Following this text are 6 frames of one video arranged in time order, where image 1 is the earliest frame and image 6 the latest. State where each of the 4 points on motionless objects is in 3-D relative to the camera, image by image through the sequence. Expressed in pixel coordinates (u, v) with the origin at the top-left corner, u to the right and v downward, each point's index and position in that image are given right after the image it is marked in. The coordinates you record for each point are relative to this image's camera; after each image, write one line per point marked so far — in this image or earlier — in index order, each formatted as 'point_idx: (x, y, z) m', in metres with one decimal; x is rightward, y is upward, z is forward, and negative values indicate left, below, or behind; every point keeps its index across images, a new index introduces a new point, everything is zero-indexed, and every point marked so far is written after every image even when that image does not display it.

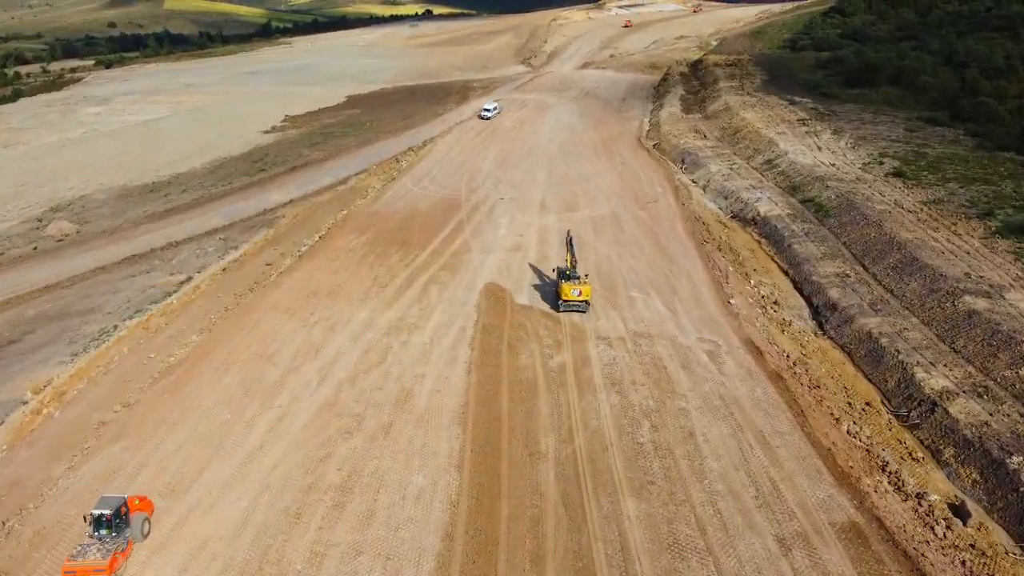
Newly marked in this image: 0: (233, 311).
0: (-5.9, -0.5, +19.6) m
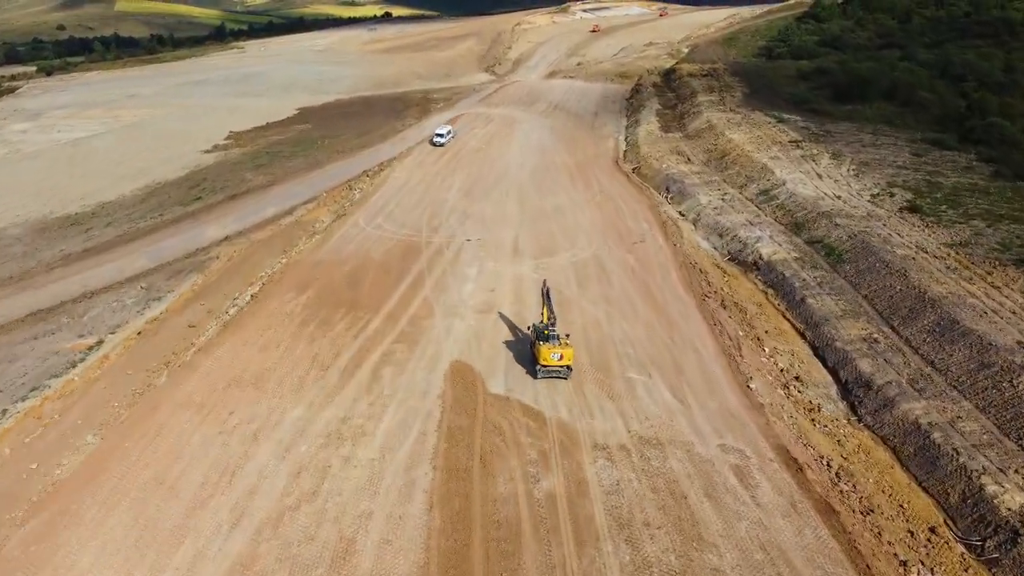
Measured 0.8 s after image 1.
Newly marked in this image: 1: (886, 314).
0: (-6.4, -2.0, +15.8) m
1: (+8.0, -0.6, +20.0) m
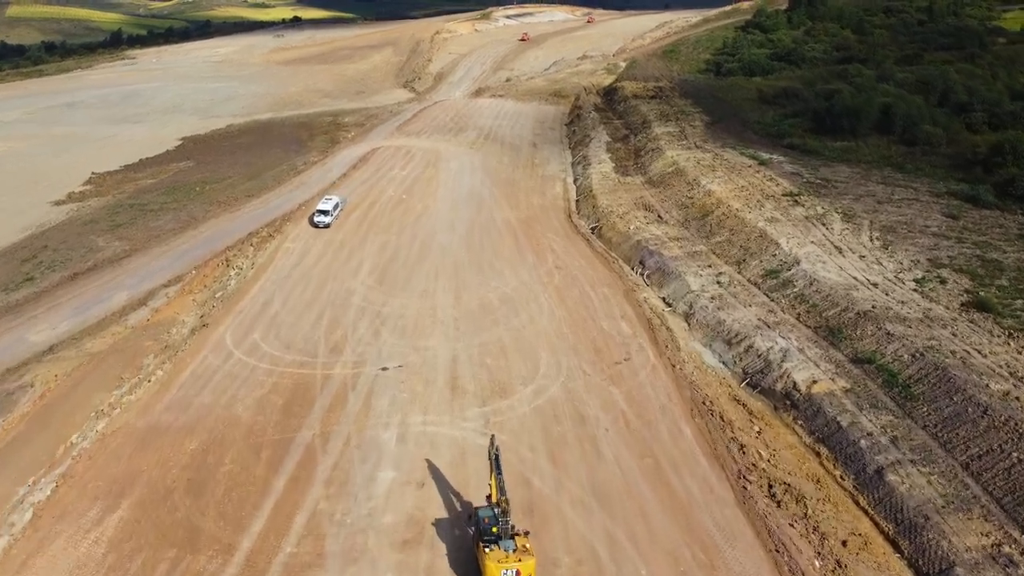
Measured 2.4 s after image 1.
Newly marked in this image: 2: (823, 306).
0: (-6.8, -4.9, +8.1) m
1: (+7.2, -3.1, +13.4) m
2: (+6.5, -0.4, +19.6) m
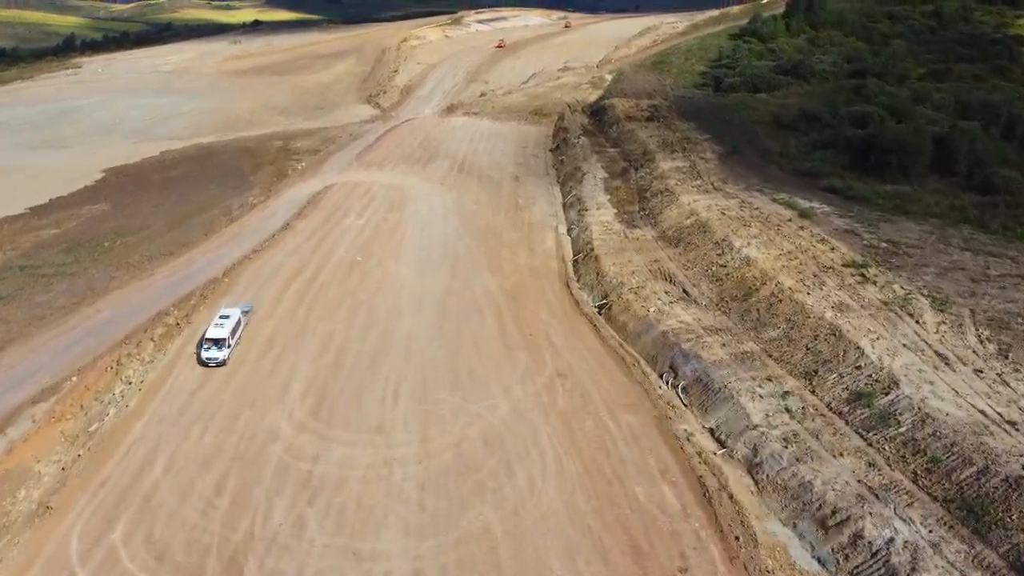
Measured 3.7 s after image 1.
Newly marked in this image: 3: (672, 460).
0: (-6.5, -7.2, +1.9) m
1: (+7.3, -5.3, +7.6) m
2: (+6.4, -2.6, +13.7) m
3: (+2.5, -2.8, +15.0) m
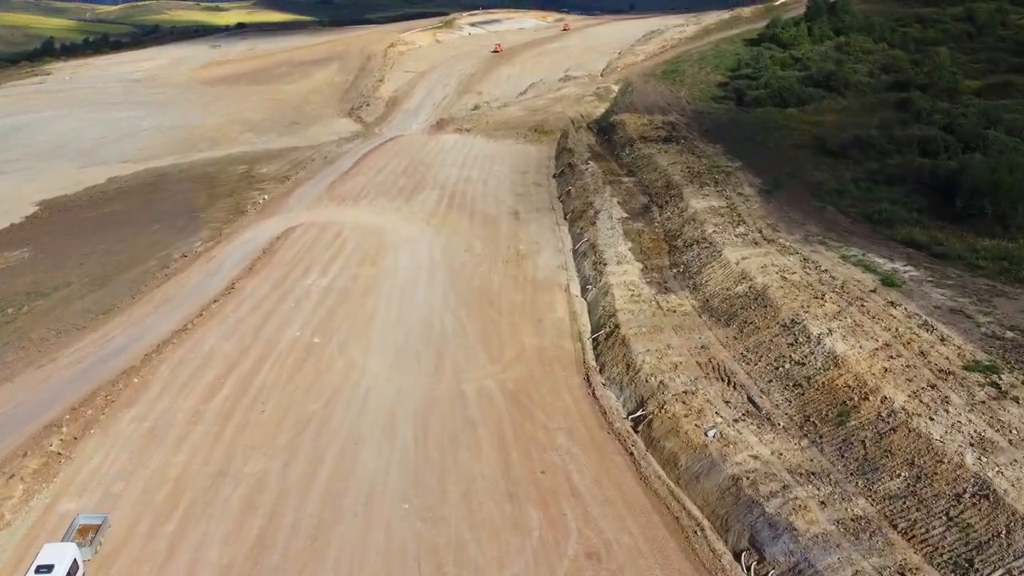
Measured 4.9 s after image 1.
0: (-6.3, -9.1, -3.6) m
1: (+7.5, -7.1, +2.2) m
2: (+6.6, -4.4, +8.3) m
3: (+2.7, -4.6, +9.7) m
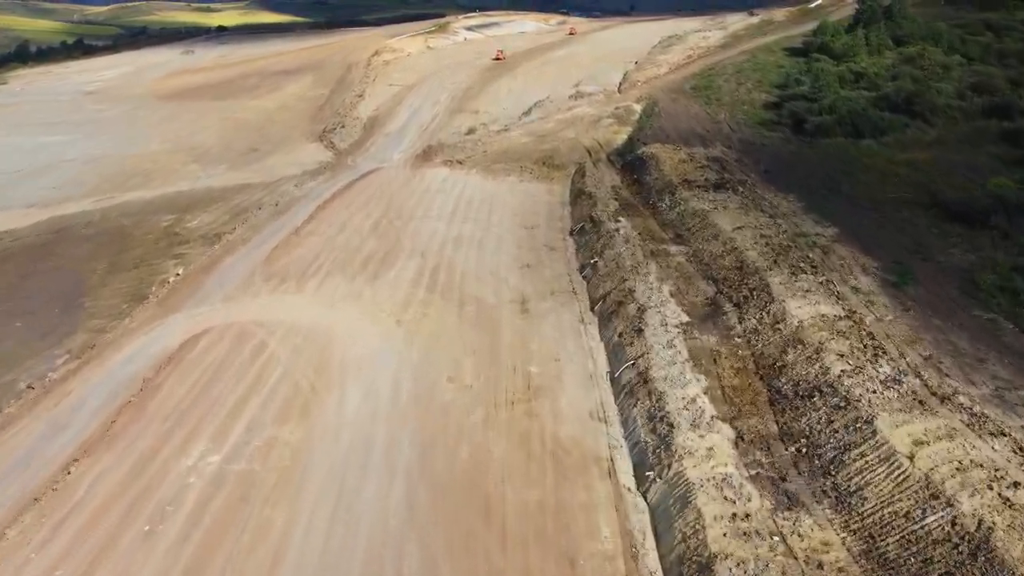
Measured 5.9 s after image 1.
0: (-6.1, -11.8, -12.2) m
1: (+7.7, -9.8, -6.3) m
2: (+6.7, -7.1, -0.2) m
3: (+2.8, -7.3, +1.1) m
